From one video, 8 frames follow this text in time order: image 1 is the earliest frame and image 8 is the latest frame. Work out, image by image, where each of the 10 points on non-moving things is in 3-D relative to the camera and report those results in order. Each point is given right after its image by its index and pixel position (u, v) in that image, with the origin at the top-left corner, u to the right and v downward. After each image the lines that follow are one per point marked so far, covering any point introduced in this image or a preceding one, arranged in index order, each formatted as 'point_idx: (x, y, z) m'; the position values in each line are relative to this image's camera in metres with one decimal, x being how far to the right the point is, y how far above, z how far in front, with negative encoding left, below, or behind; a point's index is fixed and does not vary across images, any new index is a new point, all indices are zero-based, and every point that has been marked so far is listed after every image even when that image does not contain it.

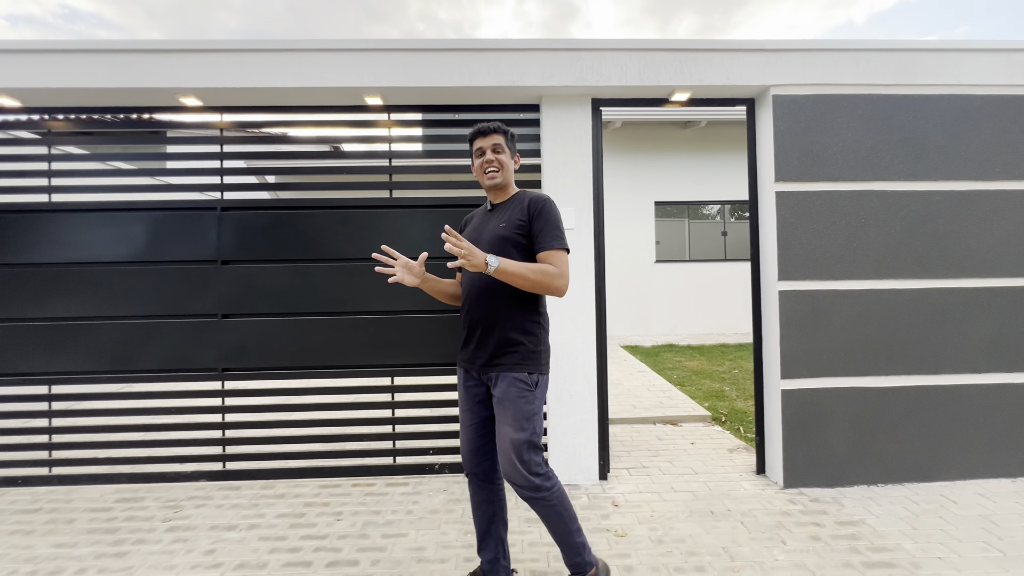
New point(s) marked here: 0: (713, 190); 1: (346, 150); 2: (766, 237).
0: (+3.3, +1.6, +7.4) m
1: (-1.0, +0.8, +2.7) m
2: (+1.5, +0.3, +2.6) m
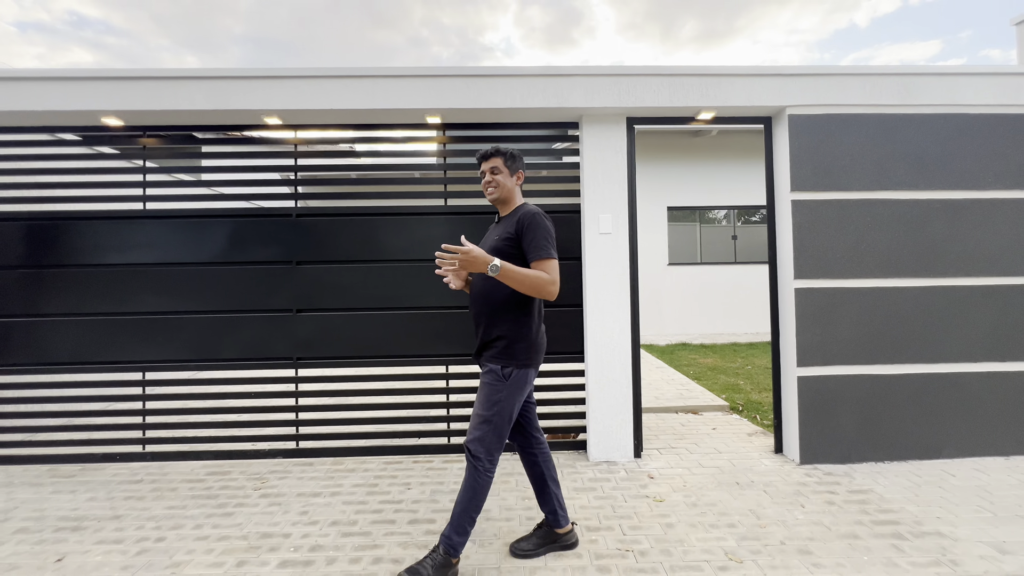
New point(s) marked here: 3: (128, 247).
0: (+3.6, +1.6, +7.7) m
1: (-0.7, +0.8, +3.1) m
2: (+1.7, +0.3, +2.9) m
3: (-2.5, +0.3, +2.9) m
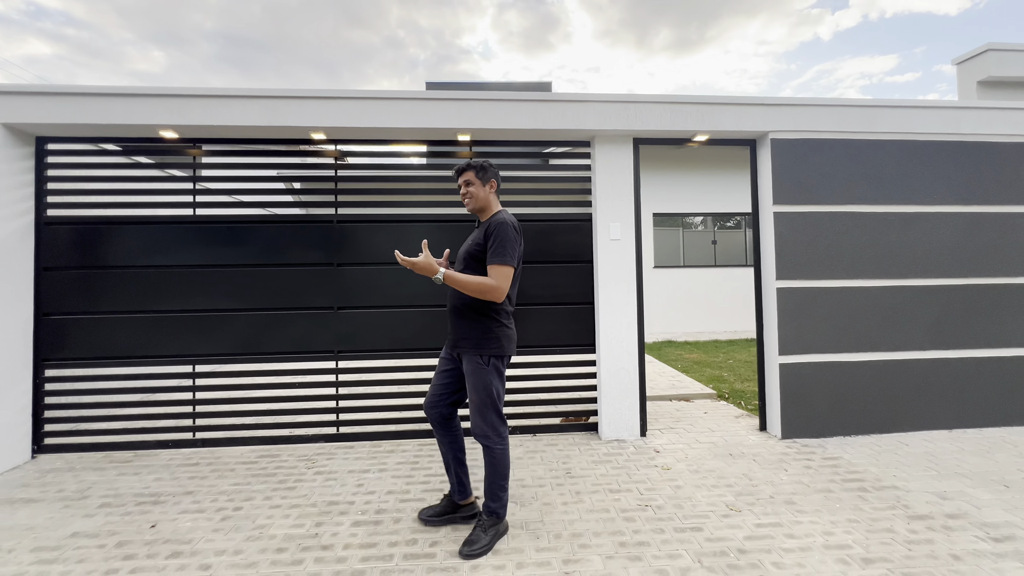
0: (+3.5, +1.6, +8.2) m
1: (-0.6, +0.8, +3.4) m
2: (+1.9, +0.3, +3.3) m
3: (-2.3, +0.3, +3.2) m
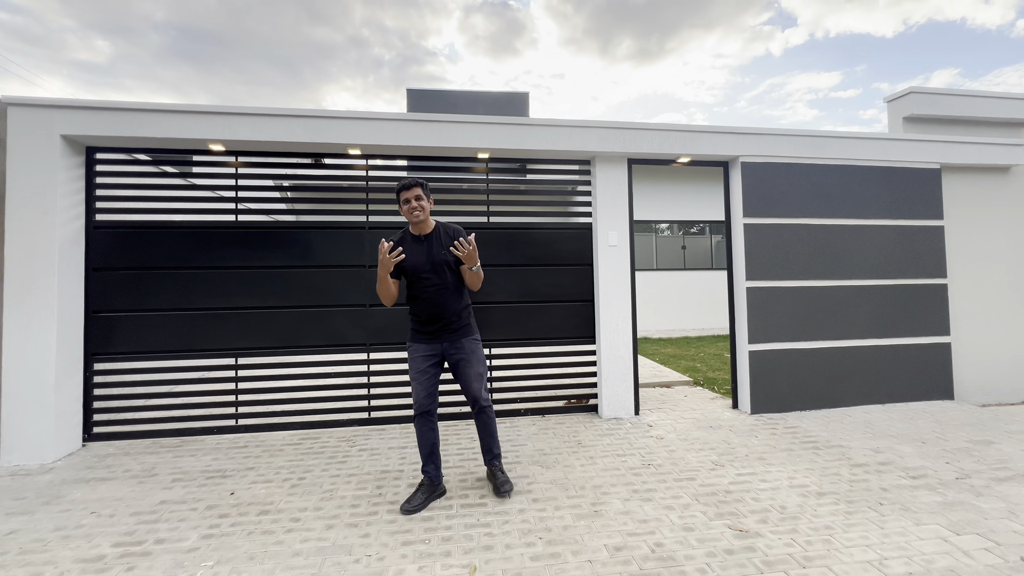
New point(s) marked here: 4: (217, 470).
0: (+3.2, +1.5, +9.0) m
1: (-0.5, +0.9, +3.8) m
2: (+2.0, +0.3, +3.9) m
3: (-2.2, +0.3, +3.5) m
4: (-1.8, -1.1, +2.8) m
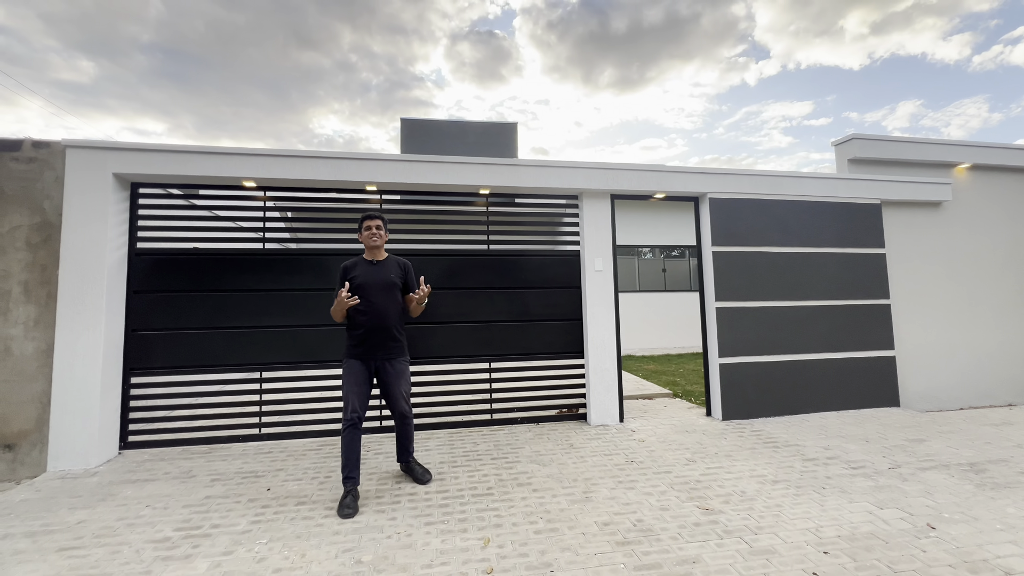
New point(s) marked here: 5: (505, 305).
0: (+3.0, +1.1, +9.6) m
1: (-0.5, +0.7, +4.3) m
2: (+1.9, +0.1, +4.5) m
3: (-2.2, +0.1, +3.8) m
4: (-1.8, -1.3, +3.1) m
5: (-0.1, -0.2, +4.2) m
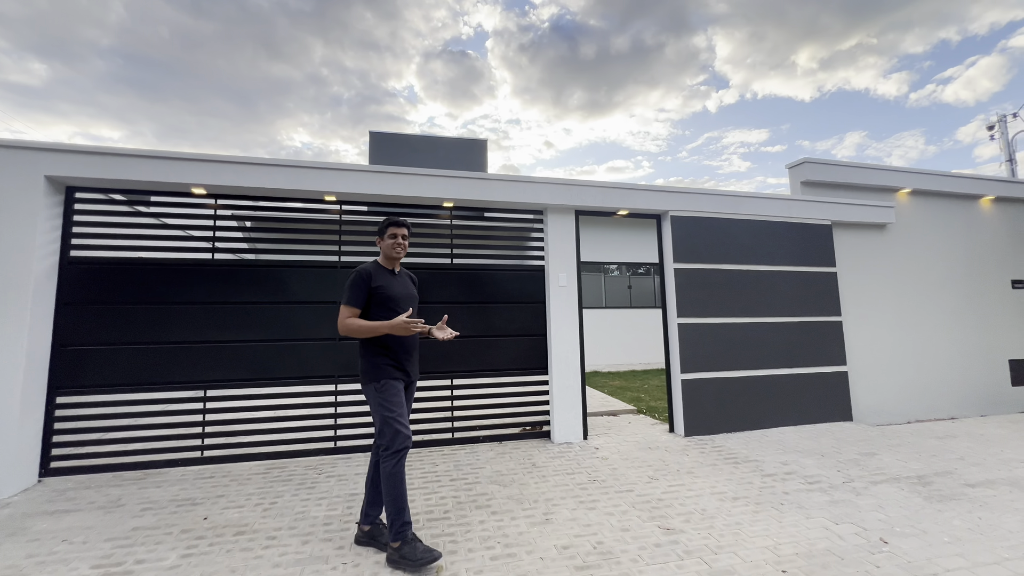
0: (+2.3, +0.7, +9.7) m
1: (-0.8, +0.5, +4.2) m
2: (+1.6, 0.0, +4.5) m
3: (-2.5, 0.0, +3.6) m
4: (-2.1, -1.4, +2.9) m
5: (-0.4, -0.3, +4.1) m
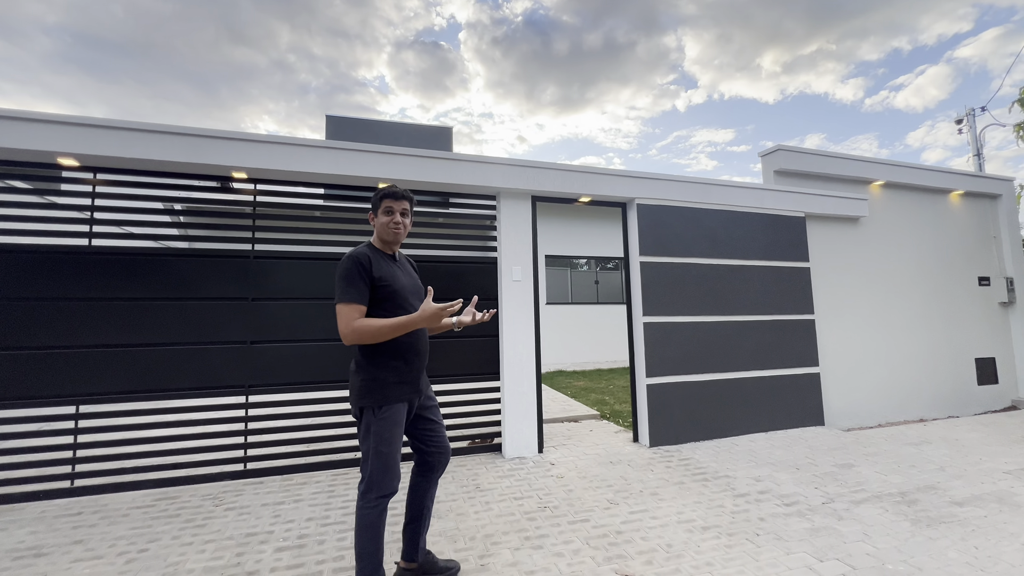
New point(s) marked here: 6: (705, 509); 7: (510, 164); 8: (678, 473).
0: (+1.5, +0.8, +9.3) m
1: (-1.3, +0.6, +3.6) m
2: (+1.1, 0.0, +4.1) m
3: (-2.9, 0.0, +3.0) m
4: (-2.5, -1.3, +2.3) m
5: (-0.8, -0.3, +3.6) m
6: (+1.2, -1.3, +2.7) m
7: (0.0, +1.0, +3.7) m
8: (+1.2, -1.3, +3.3) m
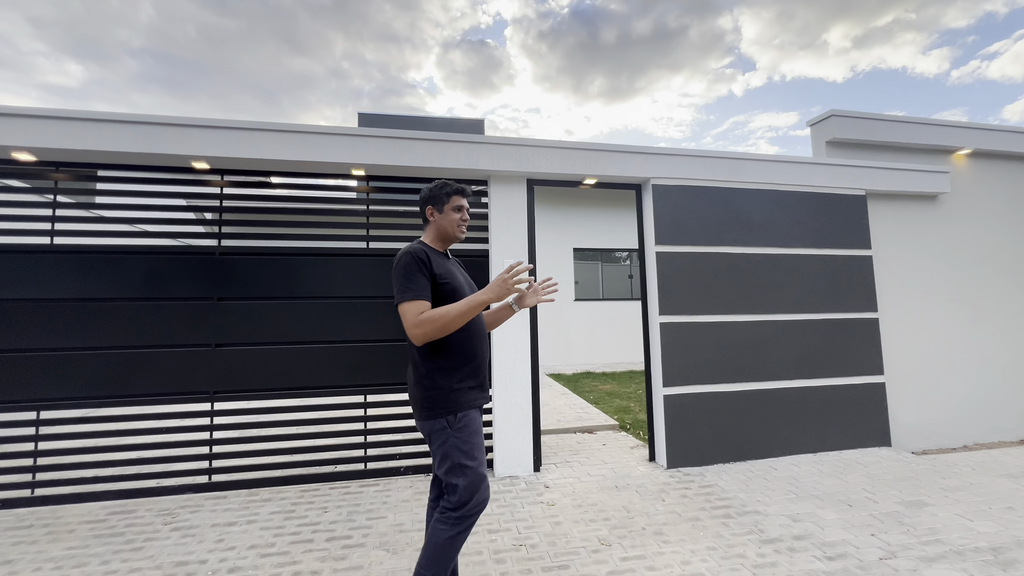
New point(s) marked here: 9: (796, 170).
0: (+2.1, +0.9, +8.7) m
1: (-1.3, +0.6, +3.3) m
2: (+1.1, 0.0, +3.6) m
3: (-3.1, 0.0, +2.9) m
4: (-2.6, -1.3, +2.2) m
5: (-0.9, -0.2, +3.3) m
6: (+1.0, -1.3, +2.2) m
7: (-0.1, +1.1, +3.3) m
8: (+1.1, -1.3, +2.7) m
9: (+2.4, +1.0, +3.8) m
